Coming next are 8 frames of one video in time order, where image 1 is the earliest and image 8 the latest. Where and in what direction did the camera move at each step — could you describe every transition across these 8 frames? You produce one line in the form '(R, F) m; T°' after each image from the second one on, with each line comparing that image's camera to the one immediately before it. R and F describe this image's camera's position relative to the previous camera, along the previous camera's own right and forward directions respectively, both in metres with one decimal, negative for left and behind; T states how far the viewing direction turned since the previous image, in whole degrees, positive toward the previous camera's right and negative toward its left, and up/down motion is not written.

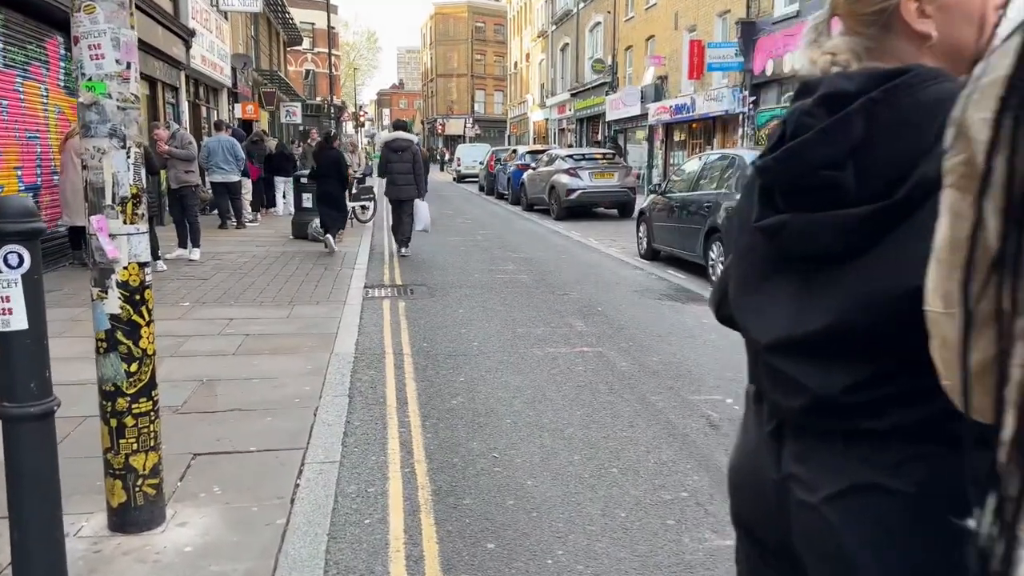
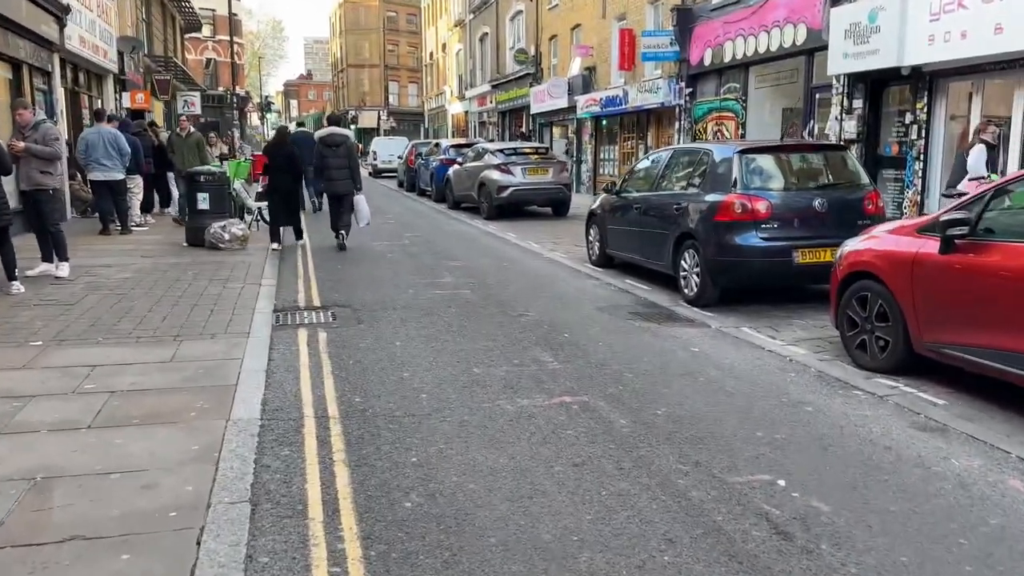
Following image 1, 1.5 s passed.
(-0.3, +1.5) m; +6°
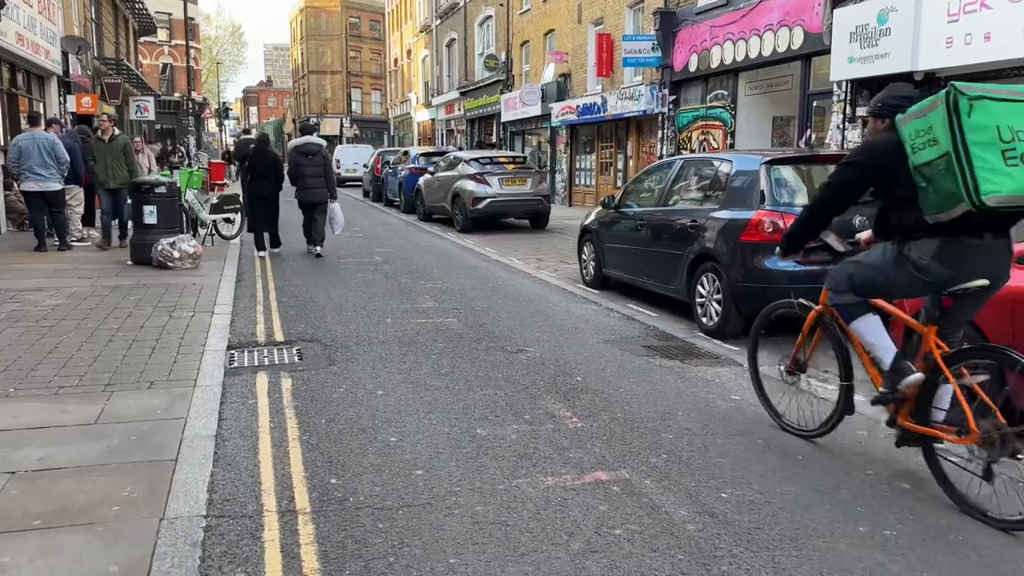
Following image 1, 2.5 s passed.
(-0.3, +1.1) m; +3°
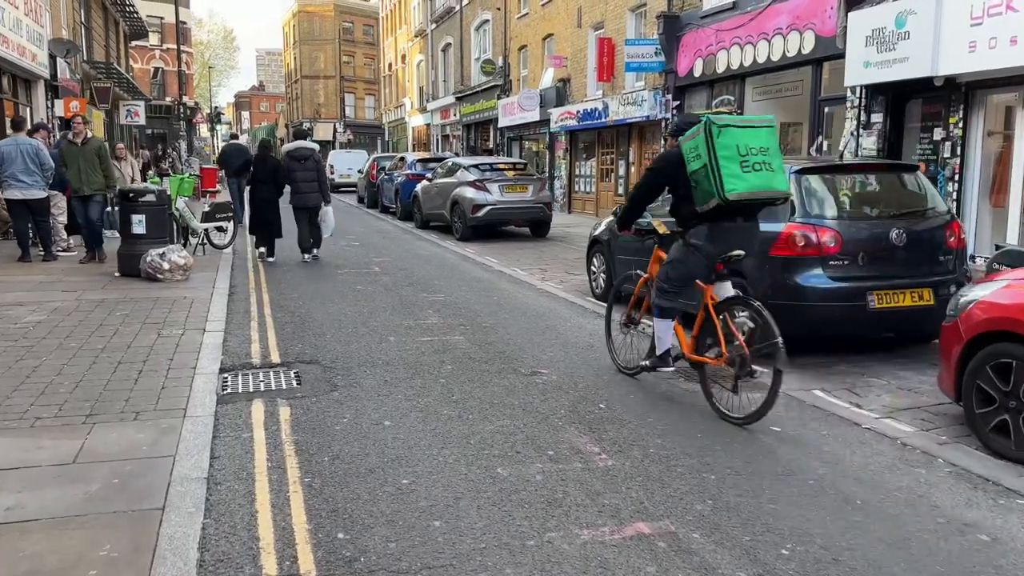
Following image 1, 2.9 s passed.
(-0.2, +0.4) m; +1°
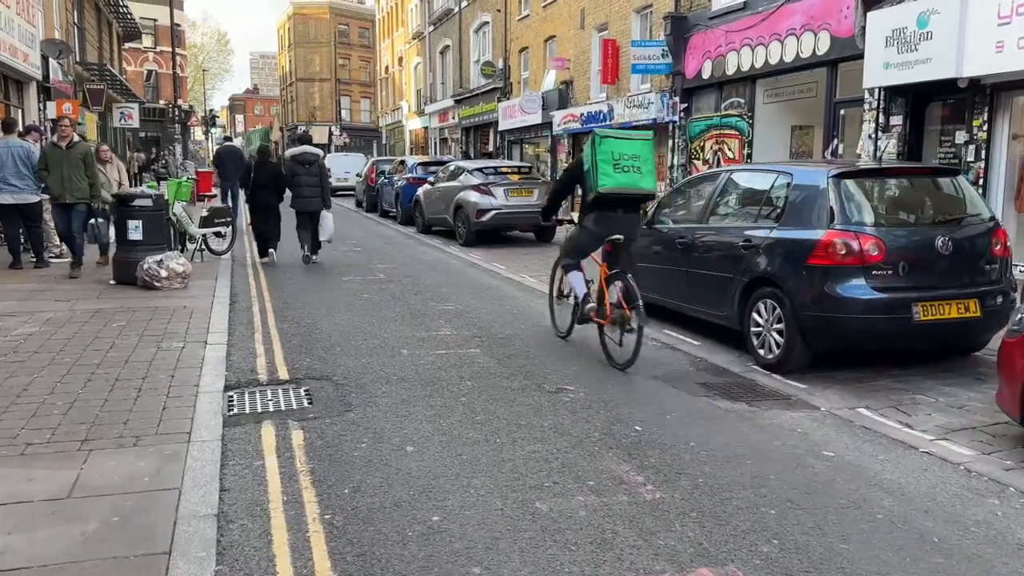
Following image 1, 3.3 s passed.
(-0.2, +0.4) m; 0°
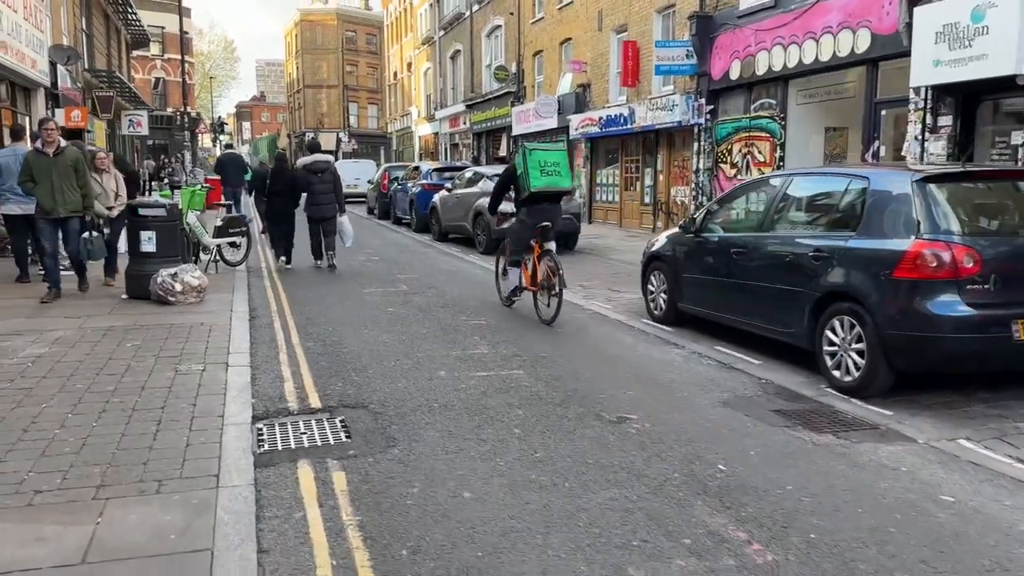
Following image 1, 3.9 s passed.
(-0.3, +0.5) m; 0°
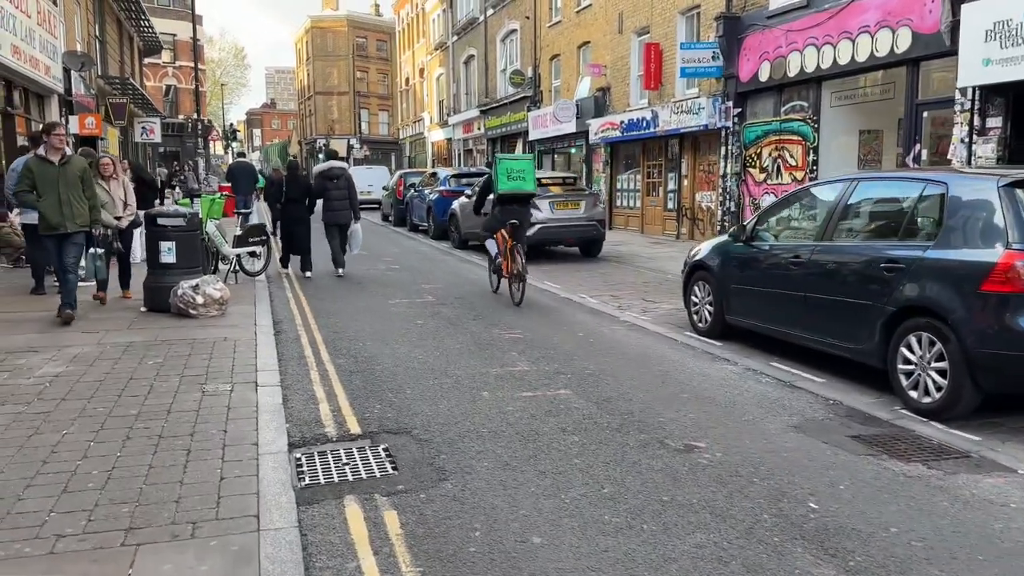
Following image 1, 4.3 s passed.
(-0.3, +0.4) m; -1°
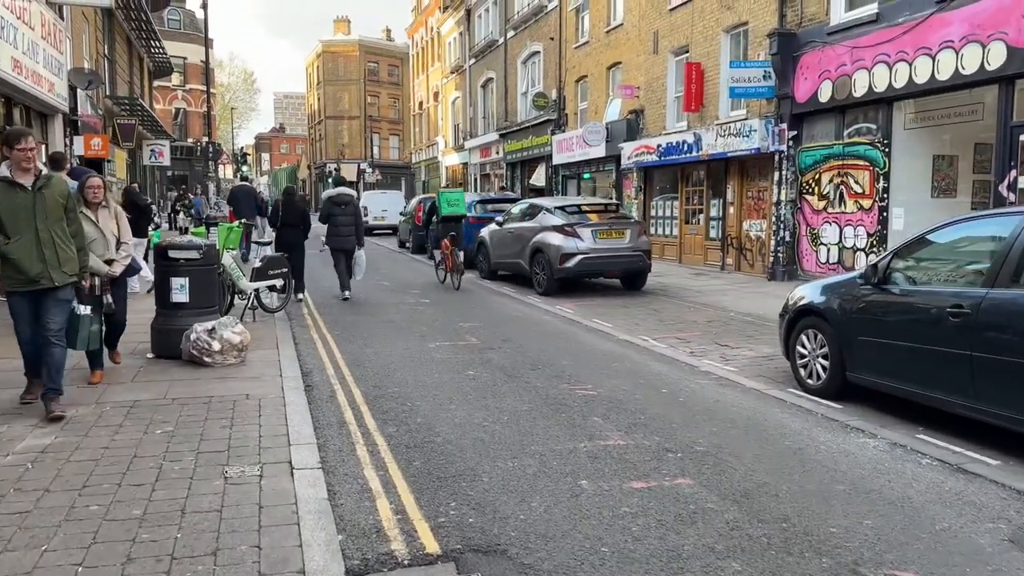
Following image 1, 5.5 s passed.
(-0.6, +1.2) m; 0°
